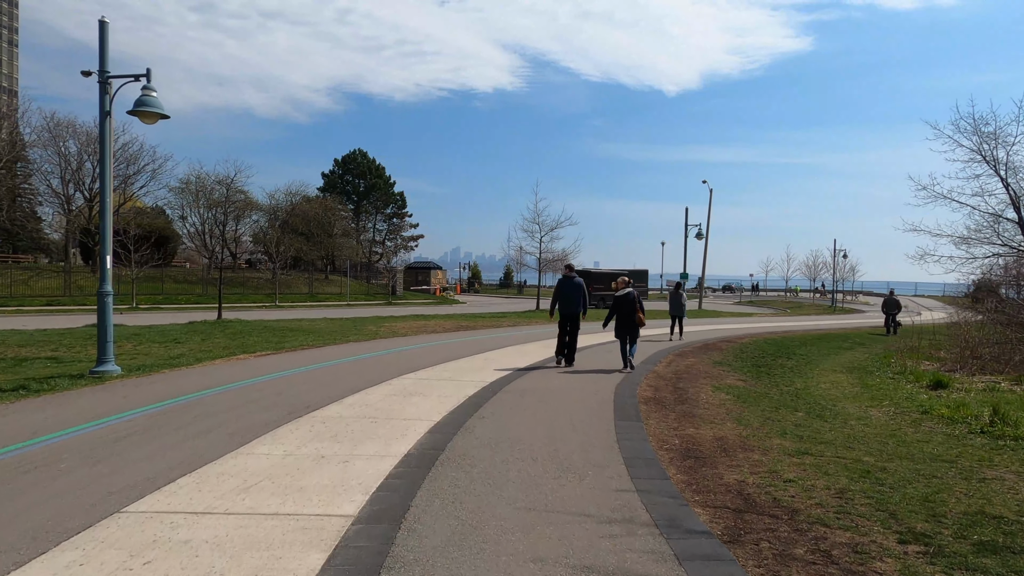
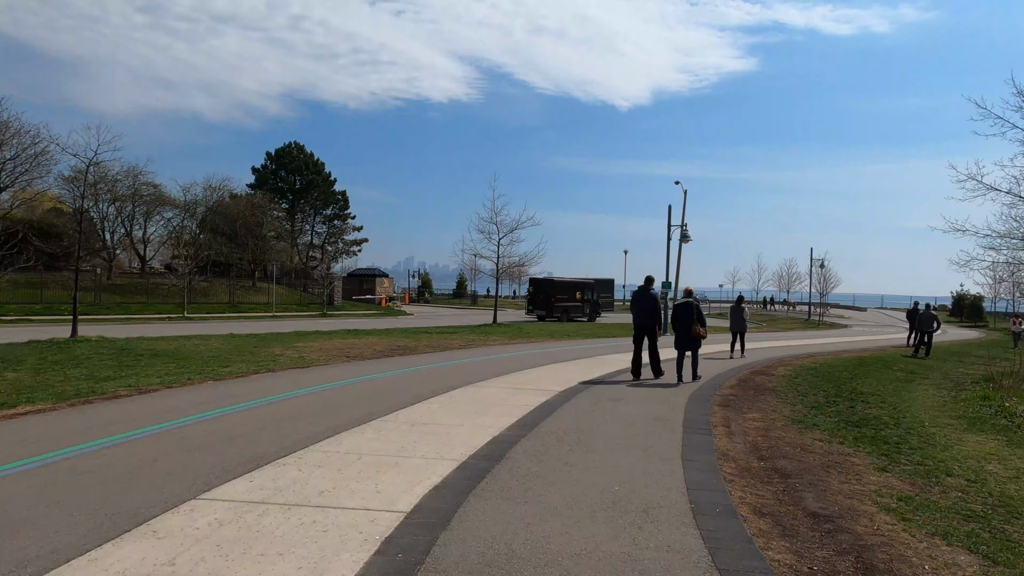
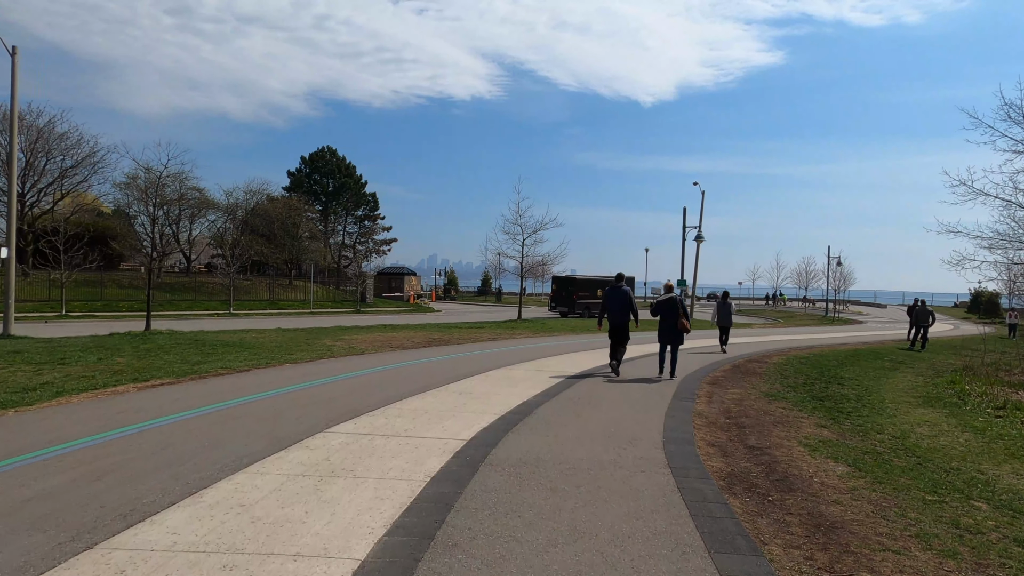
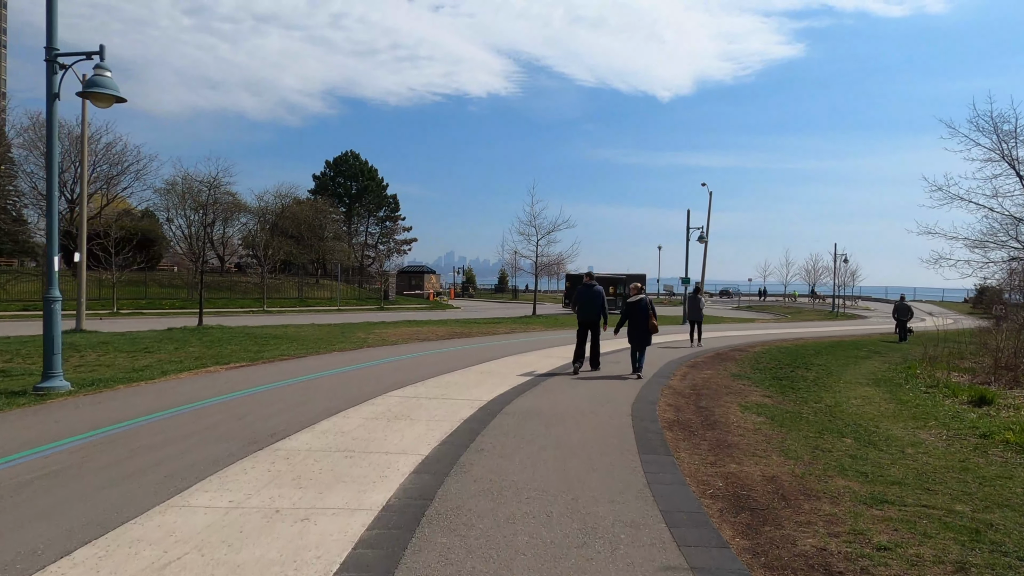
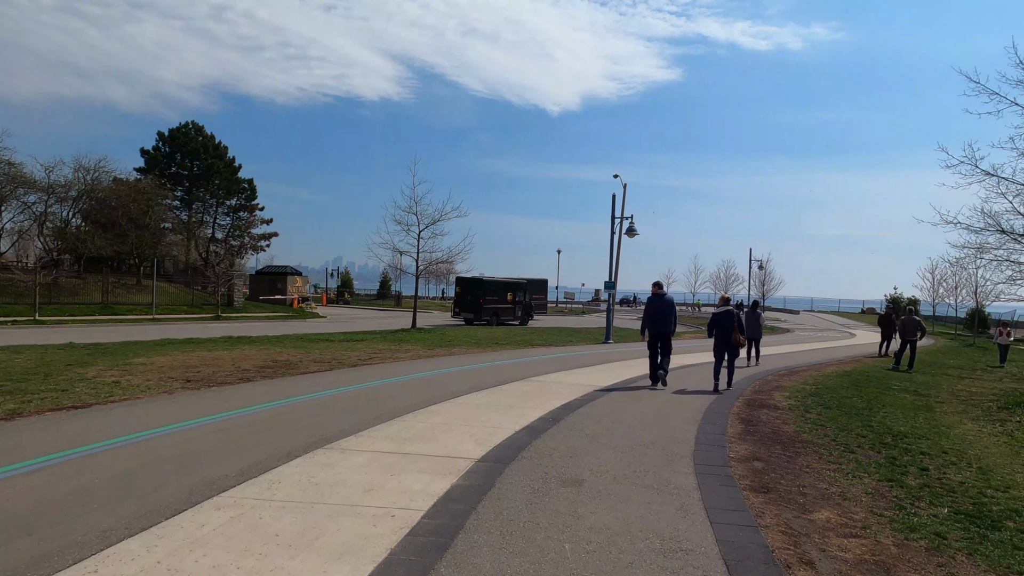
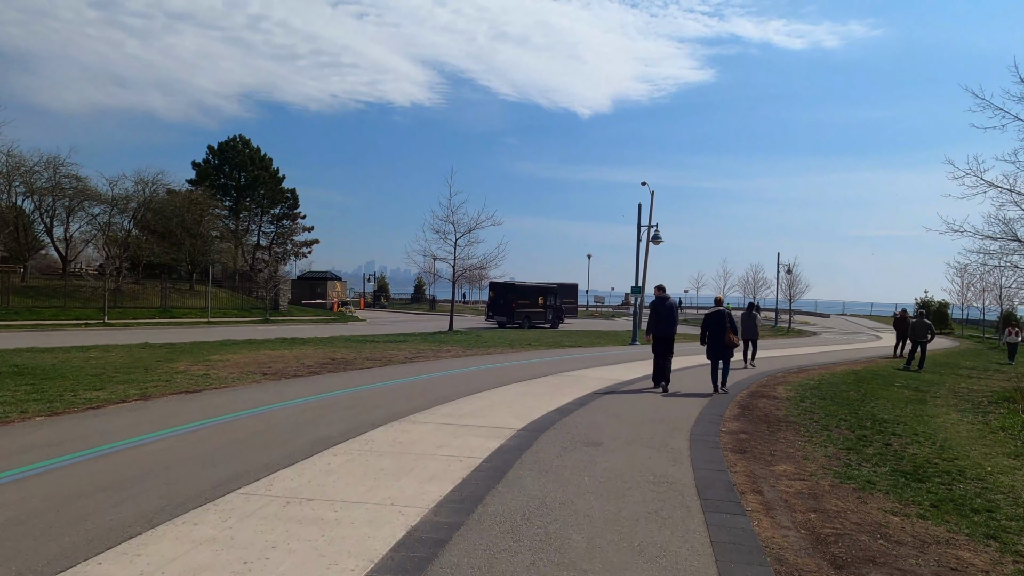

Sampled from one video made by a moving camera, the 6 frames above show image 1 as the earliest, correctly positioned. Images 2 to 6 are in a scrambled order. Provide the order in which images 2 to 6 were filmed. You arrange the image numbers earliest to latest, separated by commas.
4, 3, 2, 6, 5
